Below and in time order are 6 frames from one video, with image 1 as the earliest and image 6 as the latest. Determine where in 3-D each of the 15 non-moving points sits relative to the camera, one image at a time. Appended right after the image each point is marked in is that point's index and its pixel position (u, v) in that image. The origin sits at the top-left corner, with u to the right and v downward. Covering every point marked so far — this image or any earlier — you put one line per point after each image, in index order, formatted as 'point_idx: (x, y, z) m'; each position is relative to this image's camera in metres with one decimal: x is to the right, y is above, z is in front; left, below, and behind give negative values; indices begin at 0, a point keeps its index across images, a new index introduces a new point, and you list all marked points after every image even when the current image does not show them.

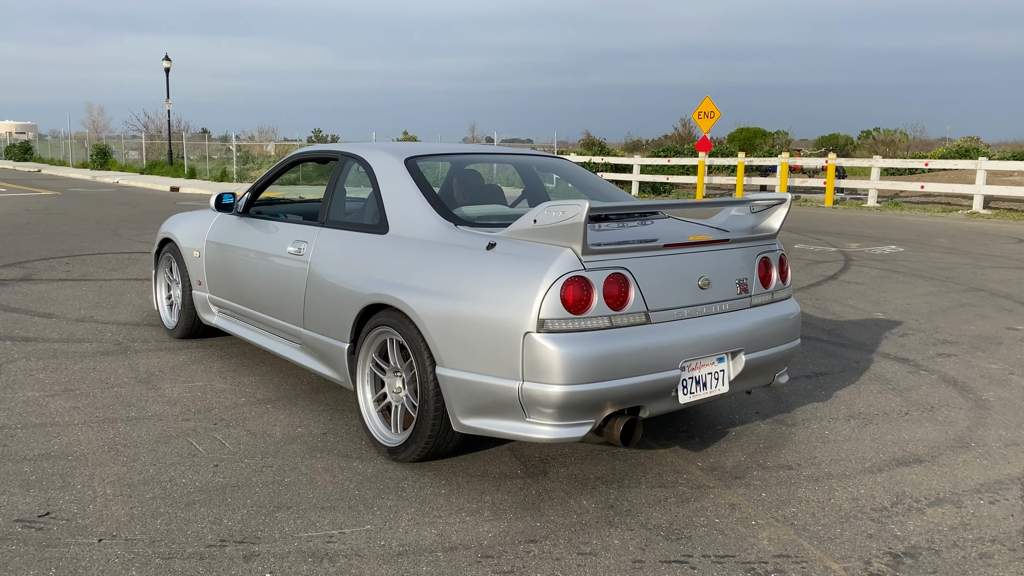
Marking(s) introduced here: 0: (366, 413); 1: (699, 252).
0: (-0.7, -0.6, +4.1) m
1: (+0.8, +0.2, +3.8) m
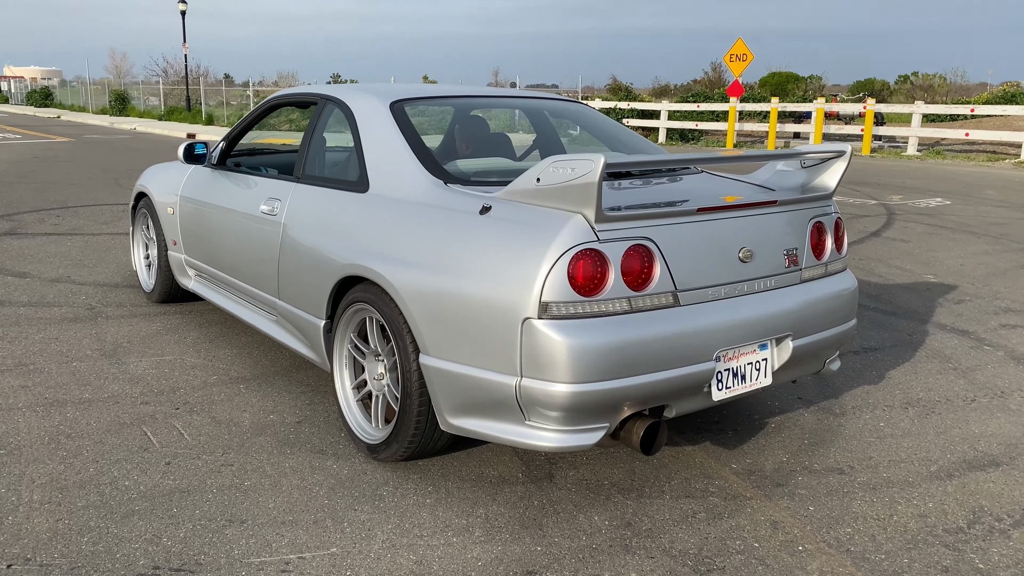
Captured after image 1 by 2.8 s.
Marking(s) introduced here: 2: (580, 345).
0: (-0.7, -0.5, +3.5) m
1: (+0.8, +0.3, +3.1) m
2: (+0.2, -0.2, +2.7) m
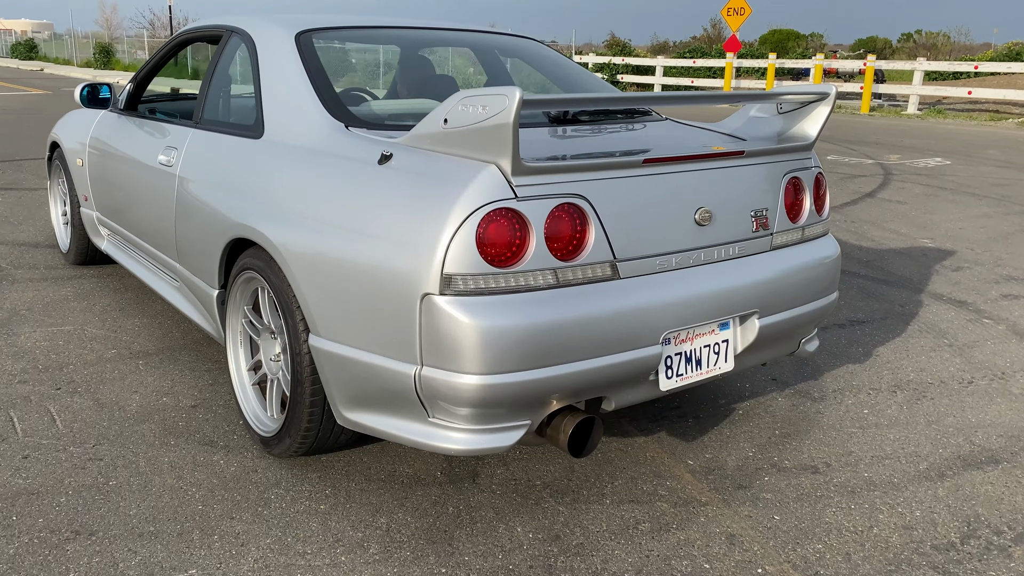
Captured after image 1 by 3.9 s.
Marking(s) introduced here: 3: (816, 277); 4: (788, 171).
0: (-1.0, -0.4, +3.0) m
1: (+0.6, +0.4, +2.6) m
2: (-0.1, -0.1, +2.1) m
3: (+1.0, 0.0, +2.9) m
4: (+0.9, +0.4, +2.9) m
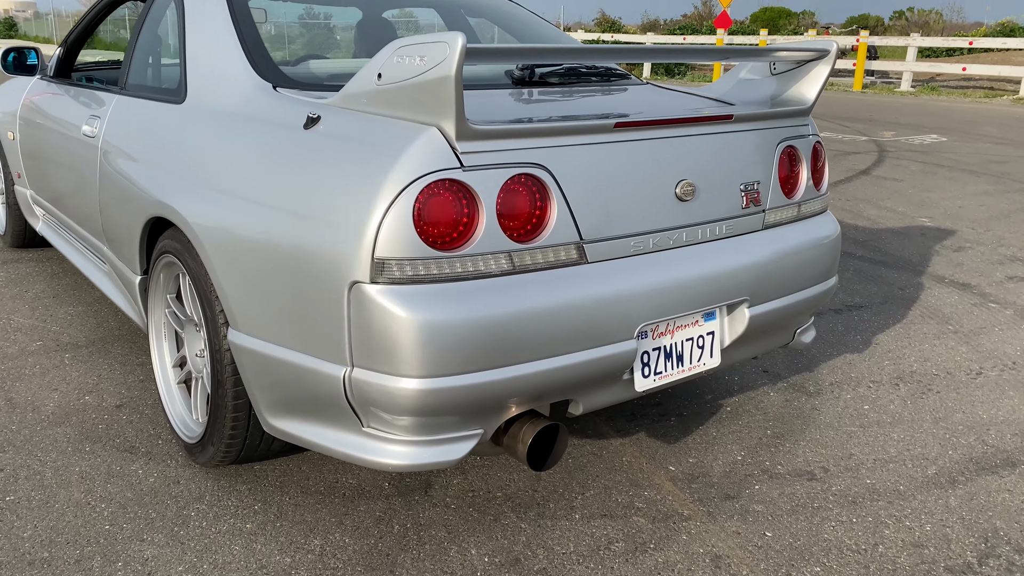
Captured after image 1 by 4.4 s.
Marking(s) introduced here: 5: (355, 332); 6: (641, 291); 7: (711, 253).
0: (-1.1, -0.3, +2.7) m
1: (+0.4, +0.4, +2.3) m
2: (-0.2, -0.1, +1.8) m
3: (+0.9, +0.1, +2.6) m
4: (+0.8, +0.4, +2.5) m
5: (-0.3, -0.1, +1.9) m
6: (+0.3, 0.0, +2.1) m
7: (+0.5, +0.1, +2.3) m
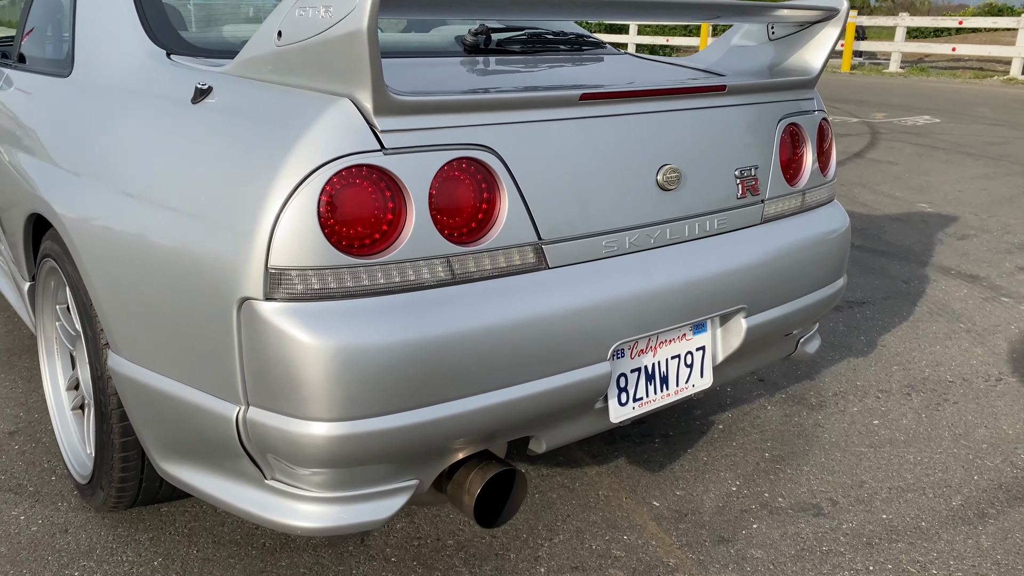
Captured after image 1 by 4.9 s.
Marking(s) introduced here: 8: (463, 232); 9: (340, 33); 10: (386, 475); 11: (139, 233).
0: (-1.2, -0.3, +2.3) m
1: (+0.3, +0.4, +1.9) m
2: (-0.3, -0.1, +1.4) m
3: (+0.8, +0.1, +2.2) m
4: (+0.7, +0.4, +2.1) m
5: (-0.5, -0.1, +1.5) m
6: (+0.2, 0.0, +1.7) m
7: (+0.4, +0.1, +1.9) m
8: (-0.1, +0.1, +1.5) m
9: (-0.3, +0.4, +1.4) m
10: (-0.2, -0.3, +1.6) m
11: (-0.7, +0.1, +1.7) m
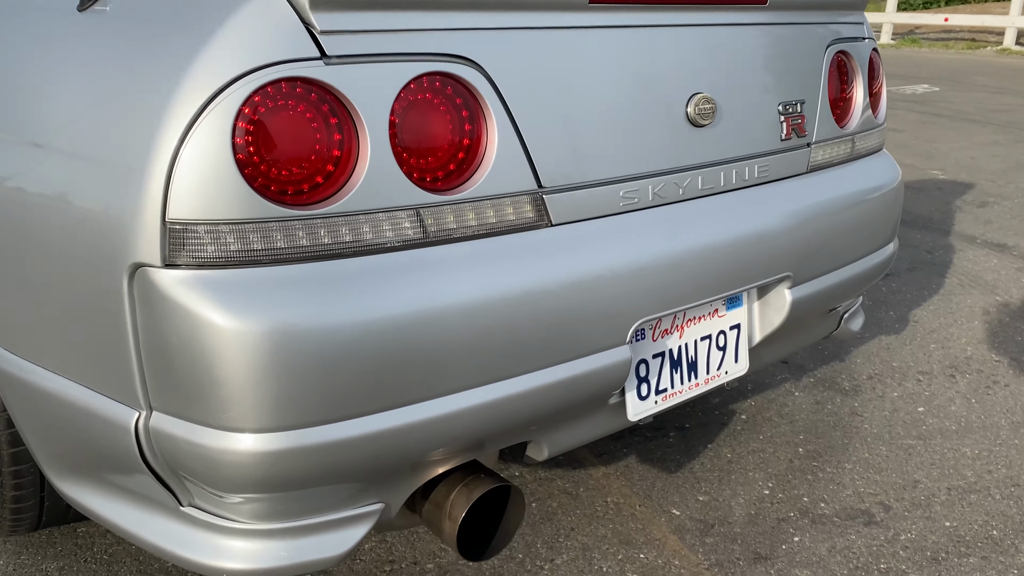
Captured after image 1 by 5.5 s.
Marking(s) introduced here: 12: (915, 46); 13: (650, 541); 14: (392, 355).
0: (-1.3, -0.3, +1.9) m
1: (+0.3, +0.4, +1.5) m
2: (-0.3, -0.1, +1.0) m
3: (+0.8, +0.2, +1.8) m
4: (+0.7, +0.5, +1.8) m
5: (-0.5, -0.1, +1.1) m
6: (+0.2, 0.0, +1.3) m
7: (+0.4, +0.1, +1.5) m
8: (-0.1, +0.2, +1.2) m
9: (-0.3, +0.5, +1.0) m
10: (-0.2, -0.3, +1.2) m
11: (-0.7, +0.2, +1.3) m
12: (+8.4, +5.1, +17.6) m
13: (+0.3, -0.5, +1.8) m
14: (-0.2, -0.1, +1.1) m
